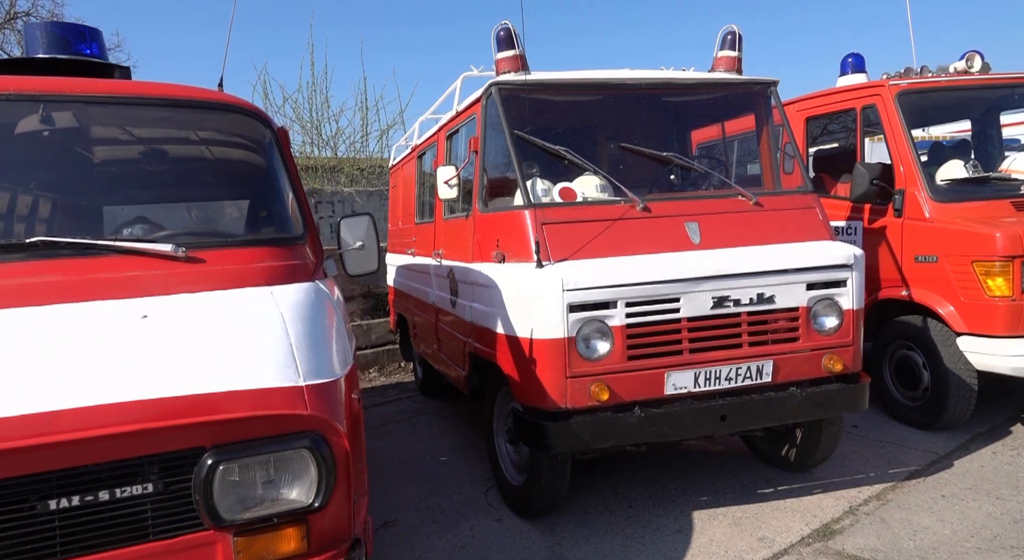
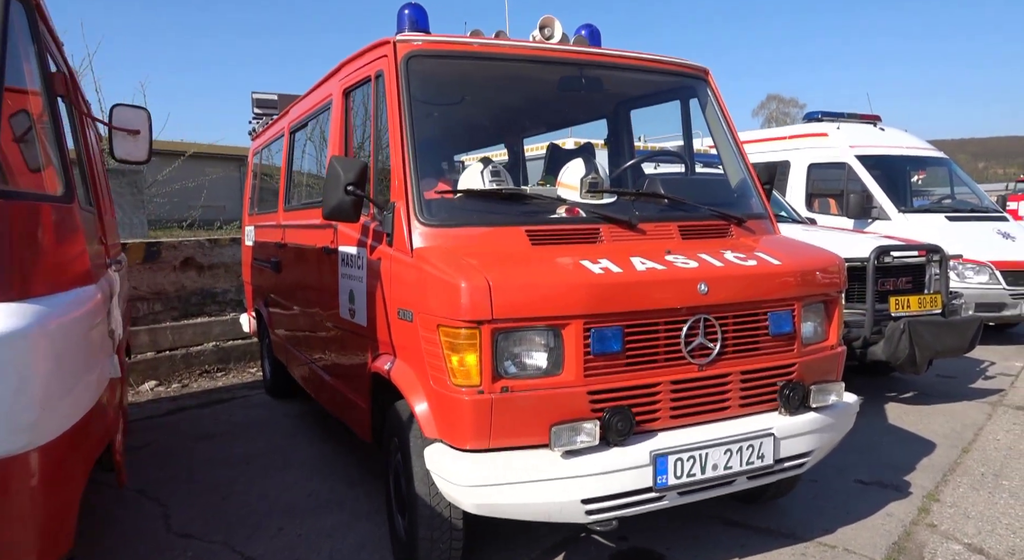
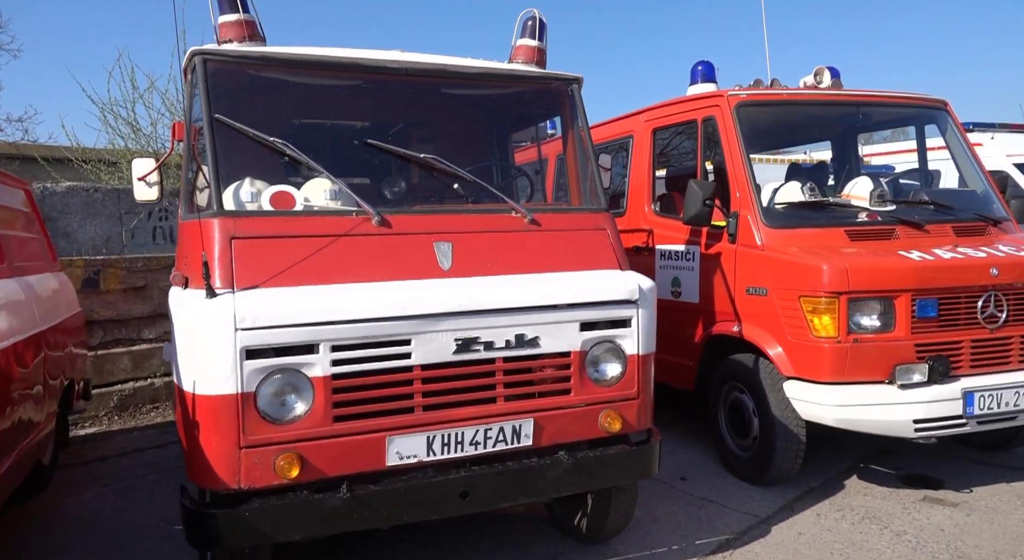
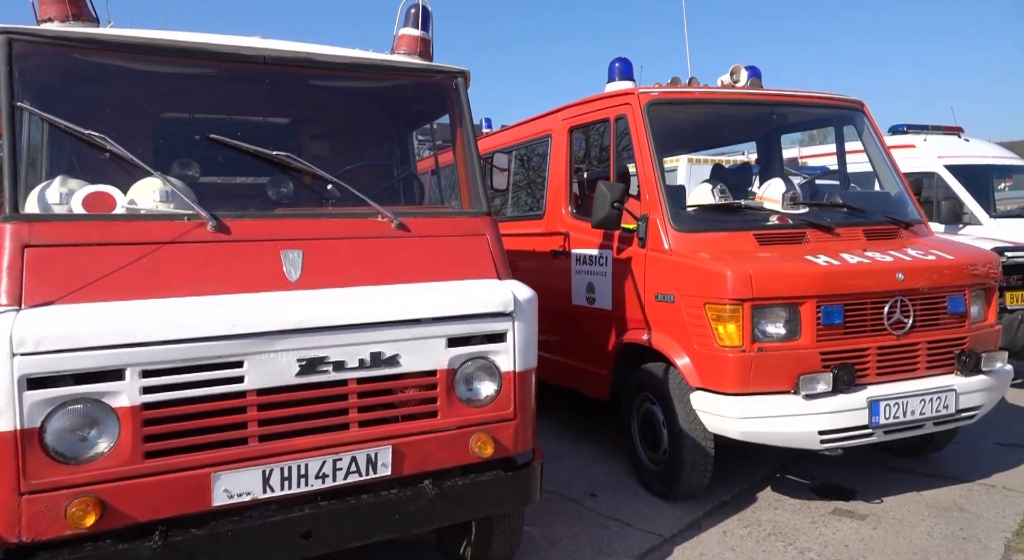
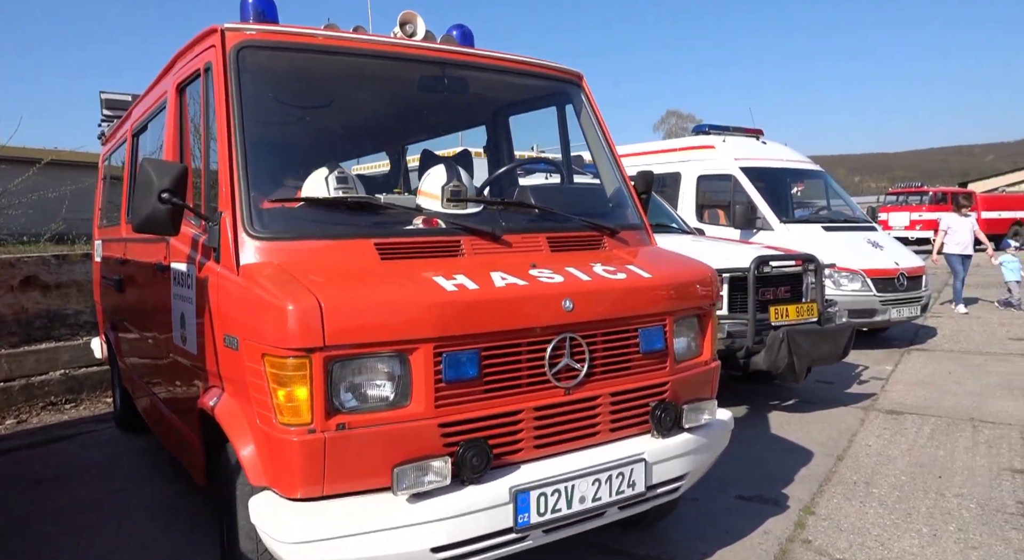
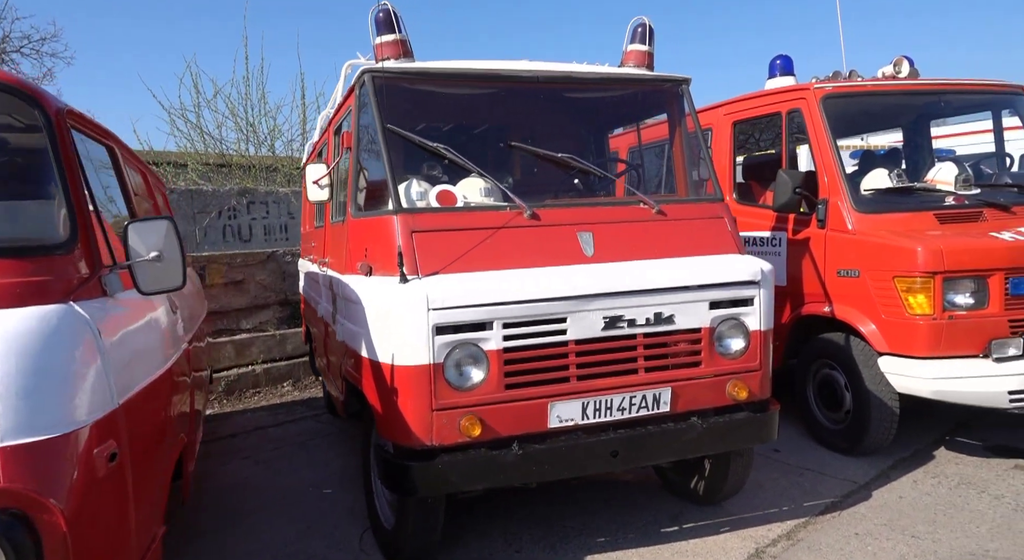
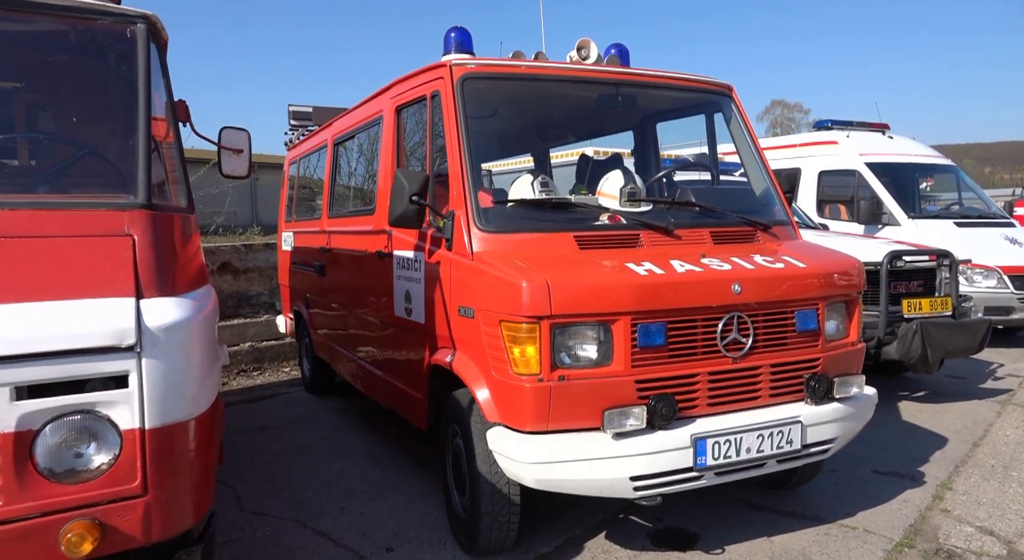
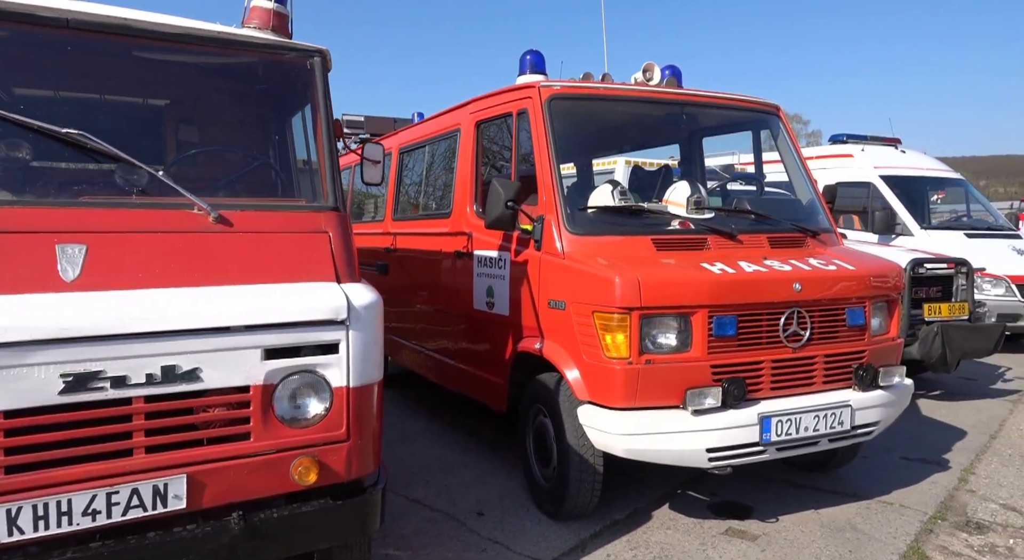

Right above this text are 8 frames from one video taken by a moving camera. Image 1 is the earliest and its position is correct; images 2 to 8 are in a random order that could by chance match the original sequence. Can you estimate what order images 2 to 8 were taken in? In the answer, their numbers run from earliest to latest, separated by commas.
6, 3, 4, 8, 7, 2, 5
